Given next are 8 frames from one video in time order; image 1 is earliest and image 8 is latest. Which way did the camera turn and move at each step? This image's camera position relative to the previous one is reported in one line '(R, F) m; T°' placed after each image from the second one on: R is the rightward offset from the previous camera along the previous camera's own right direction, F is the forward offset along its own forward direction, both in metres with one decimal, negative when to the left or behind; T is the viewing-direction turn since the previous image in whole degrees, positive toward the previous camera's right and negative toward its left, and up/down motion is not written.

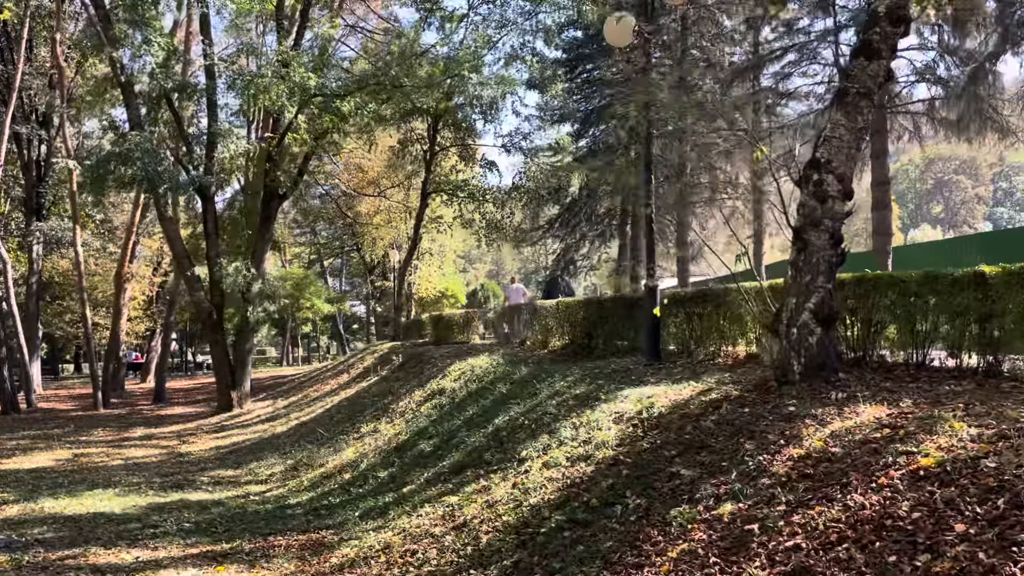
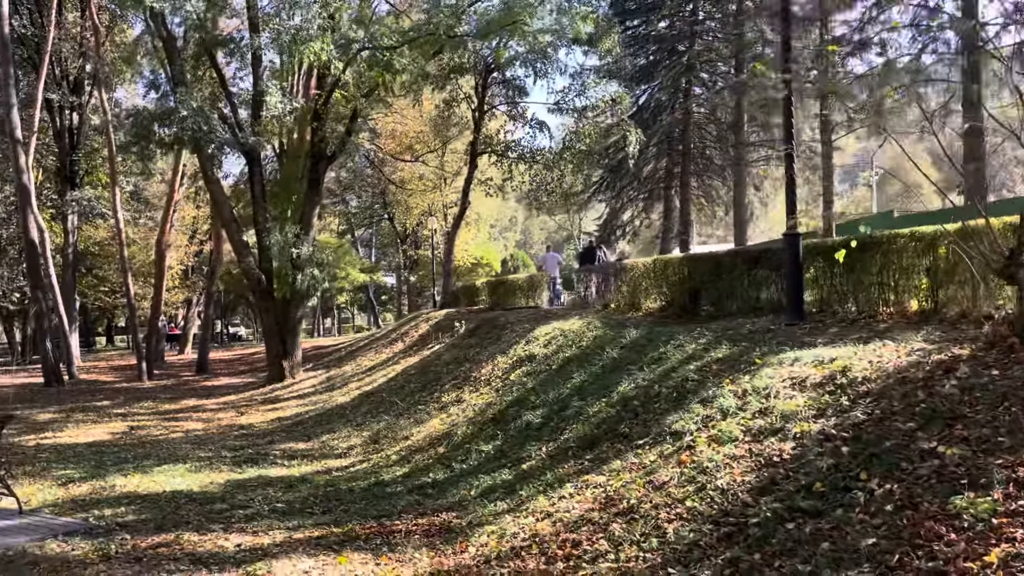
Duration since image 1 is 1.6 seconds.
(-0.9, +0.9) m; -1°
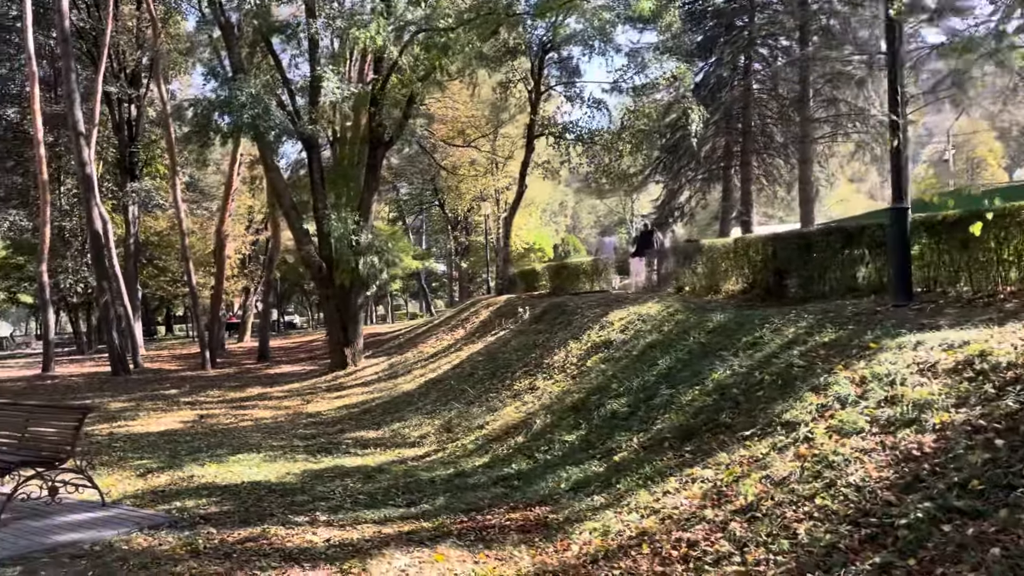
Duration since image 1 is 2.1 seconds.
(-0.3, +0.3) m; -3°
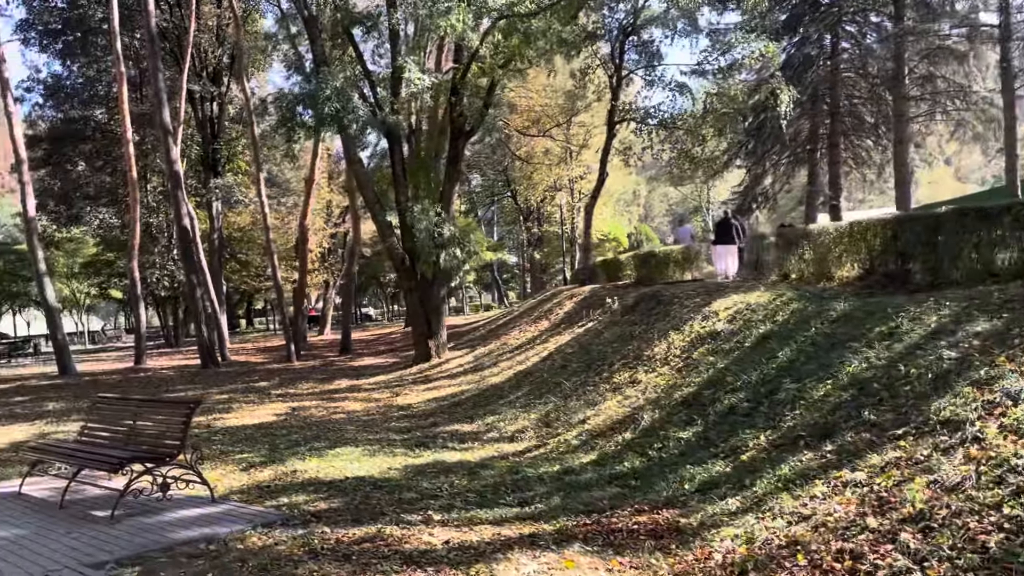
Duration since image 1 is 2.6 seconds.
(-0.3, +0.3) m; -5°
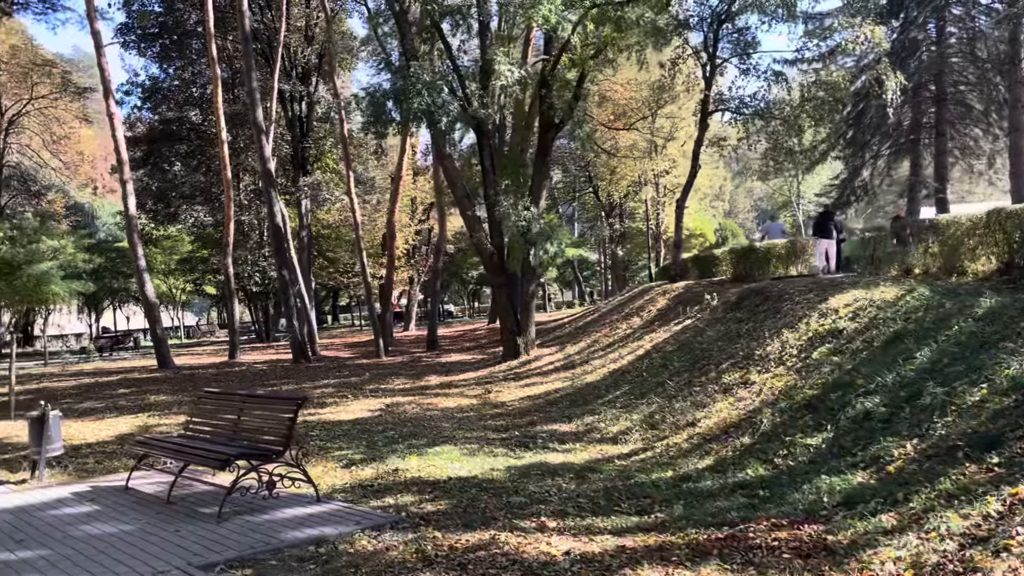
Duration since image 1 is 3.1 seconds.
(-0.3, +0.3) m; -5°
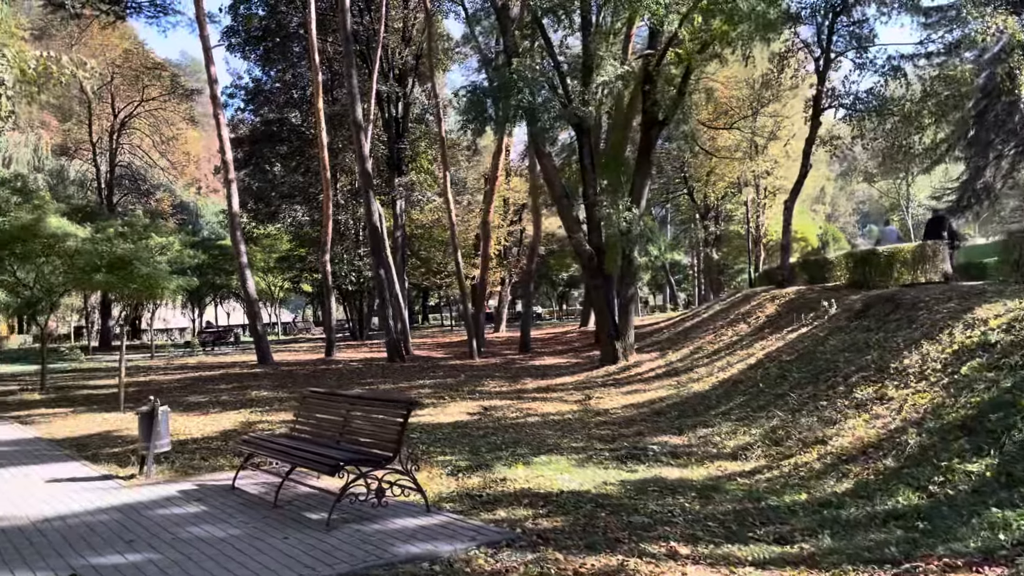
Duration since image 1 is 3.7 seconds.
(-0.3, +0.4) m; -6°
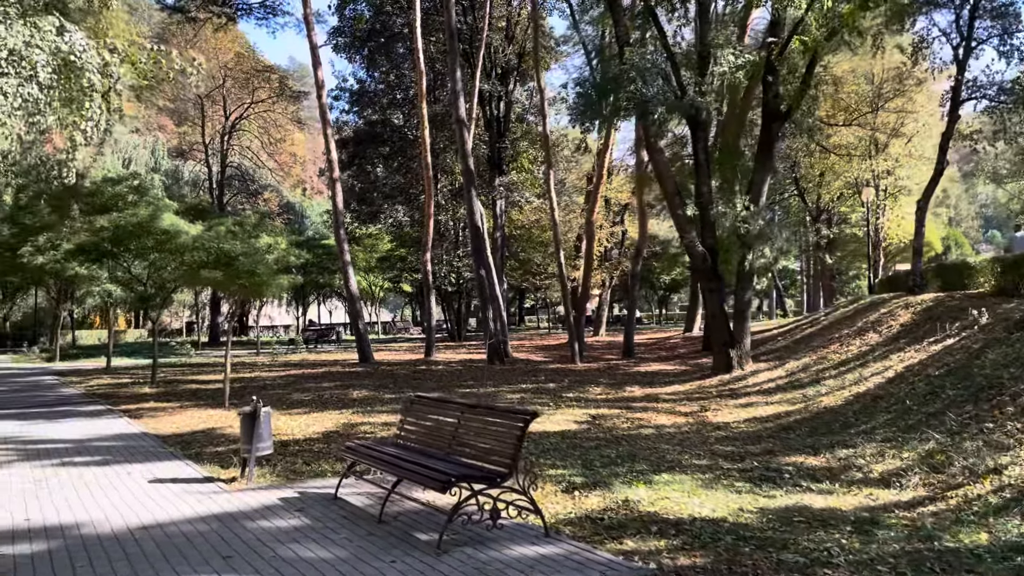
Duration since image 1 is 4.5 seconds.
(-0.2, +0.6) m; -7°
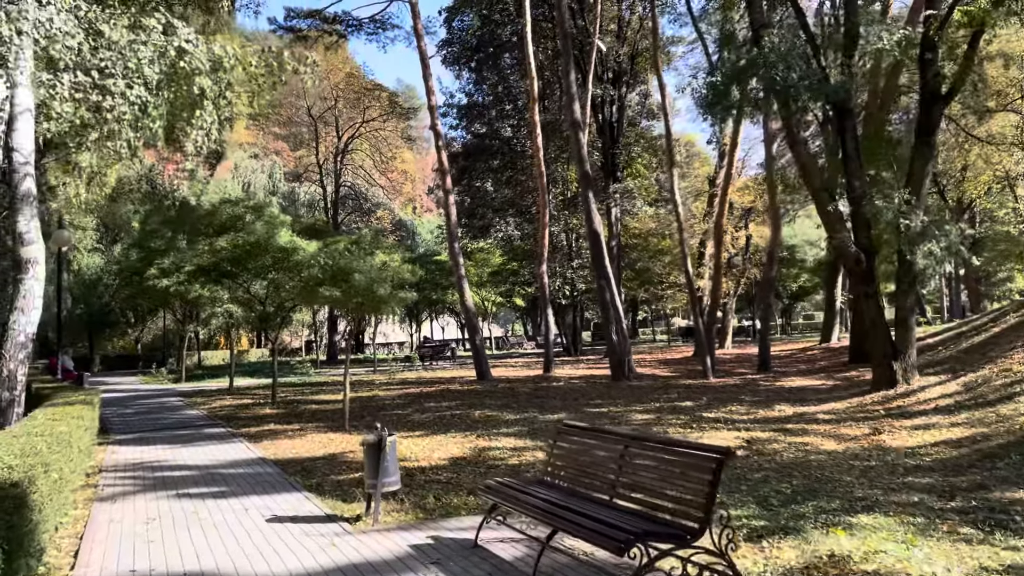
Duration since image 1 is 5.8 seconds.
(-0.4, +1.0) m; -7°
